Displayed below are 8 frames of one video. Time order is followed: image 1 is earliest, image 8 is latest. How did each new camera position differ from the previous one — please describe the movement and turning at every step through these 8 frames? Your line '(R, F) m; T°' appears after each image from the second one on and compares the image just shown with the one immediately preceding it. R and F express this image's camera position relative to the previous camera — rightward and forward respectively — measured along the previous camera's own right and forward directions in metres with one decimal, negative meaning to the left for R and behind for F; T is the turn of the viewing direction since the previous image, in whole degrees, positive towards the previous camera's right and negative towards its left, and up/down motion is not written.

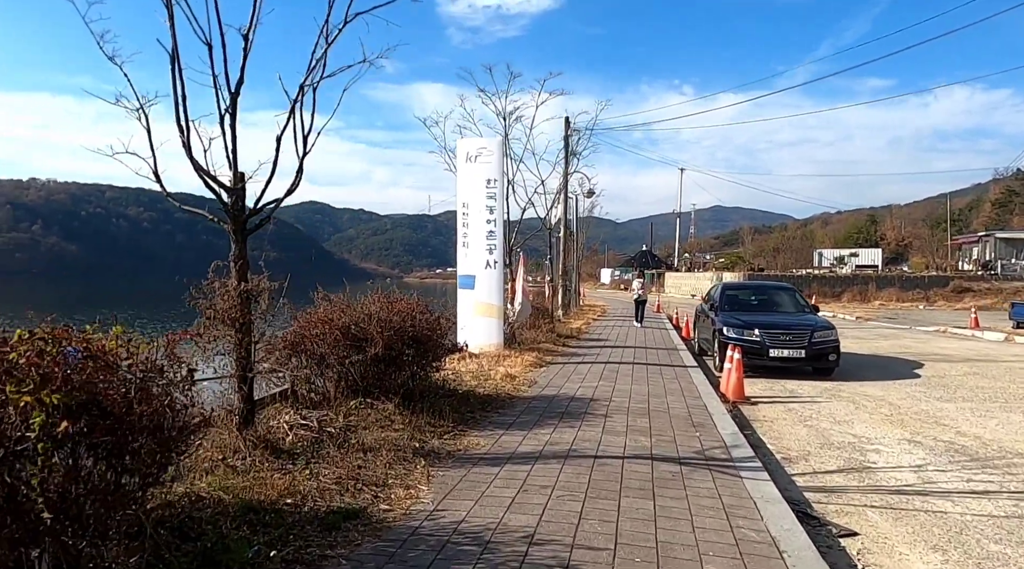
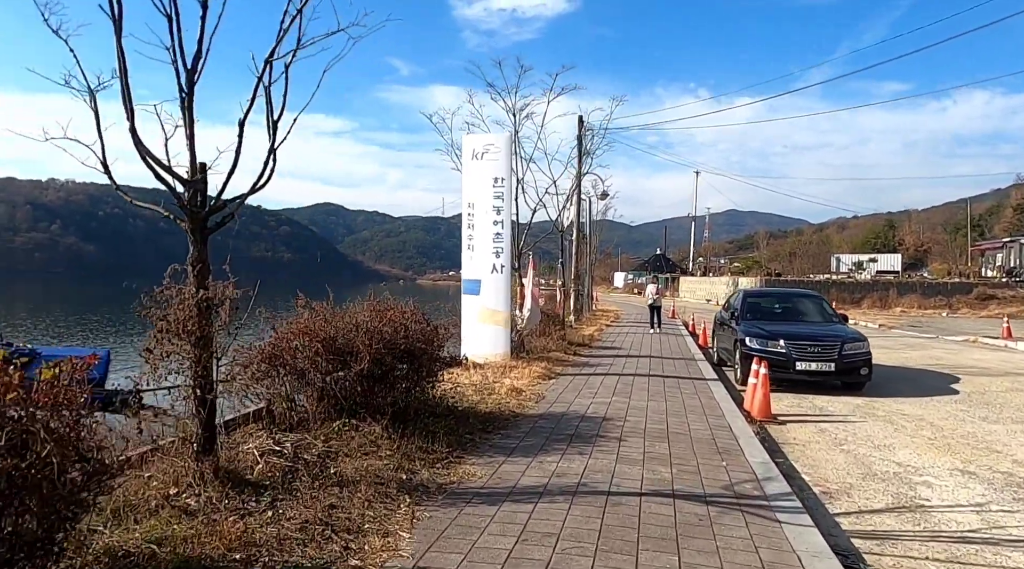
(+0.1, +0.7) m; -1°
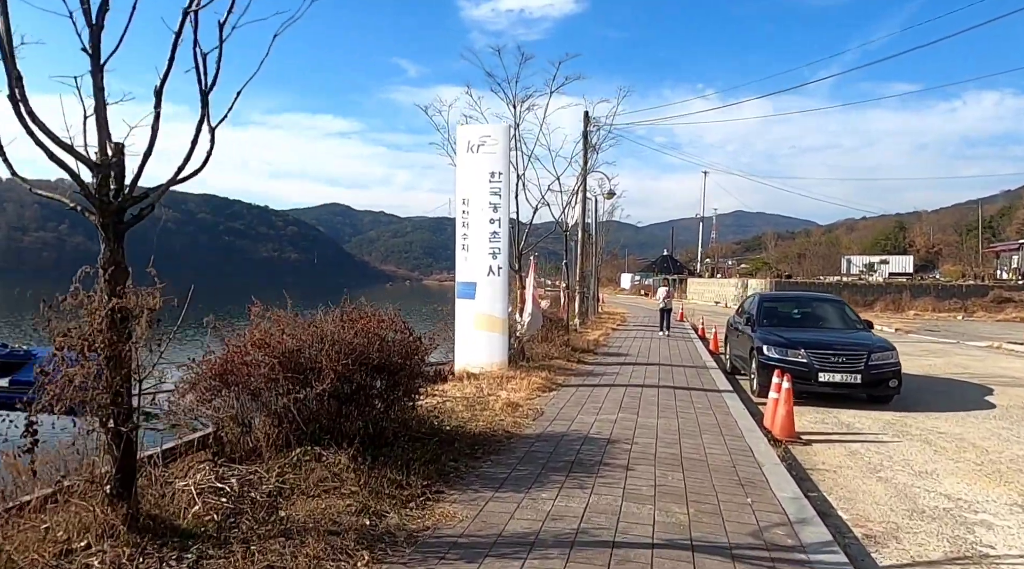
(+0.1, +0.8) m; -1°
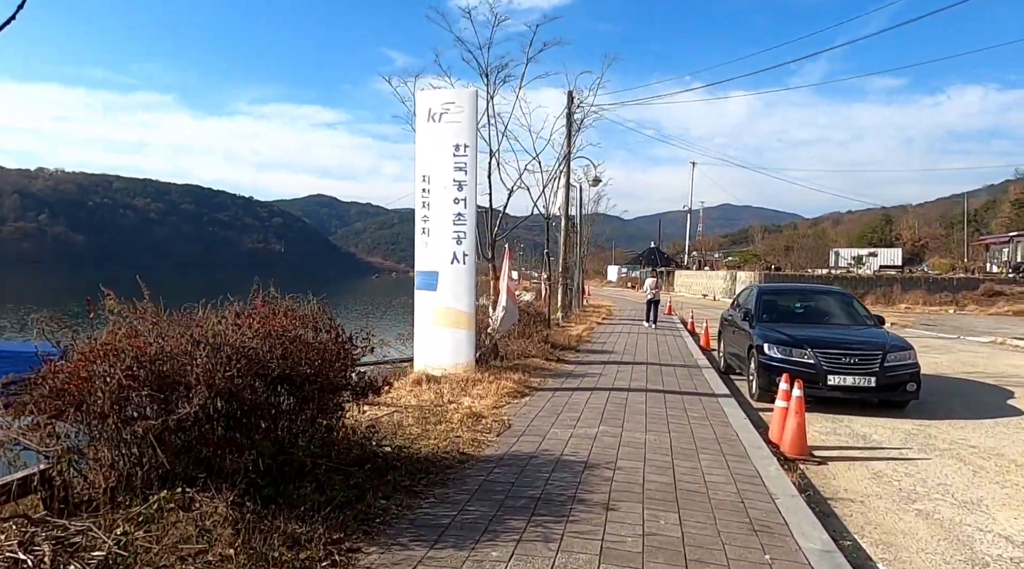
(+0.2, +1.3) m; +1°
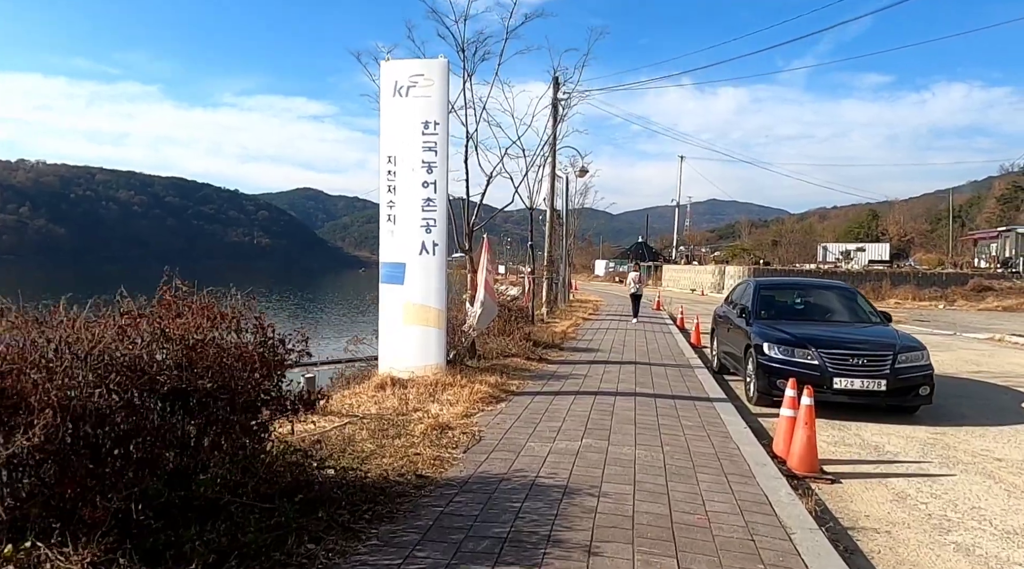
(+0.1, +0.9) m; +1°
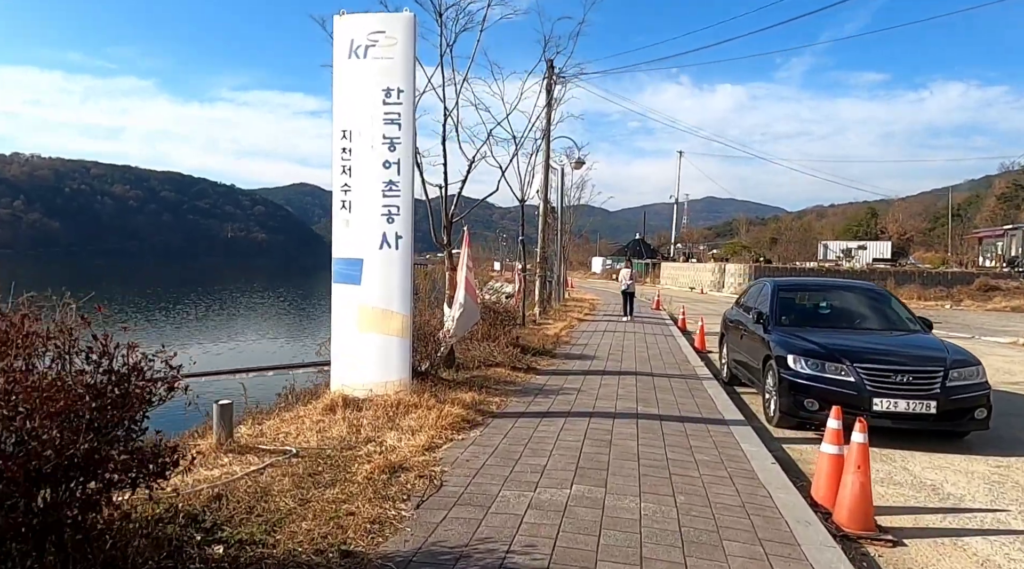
(+0.2, +1.3) m; 0°
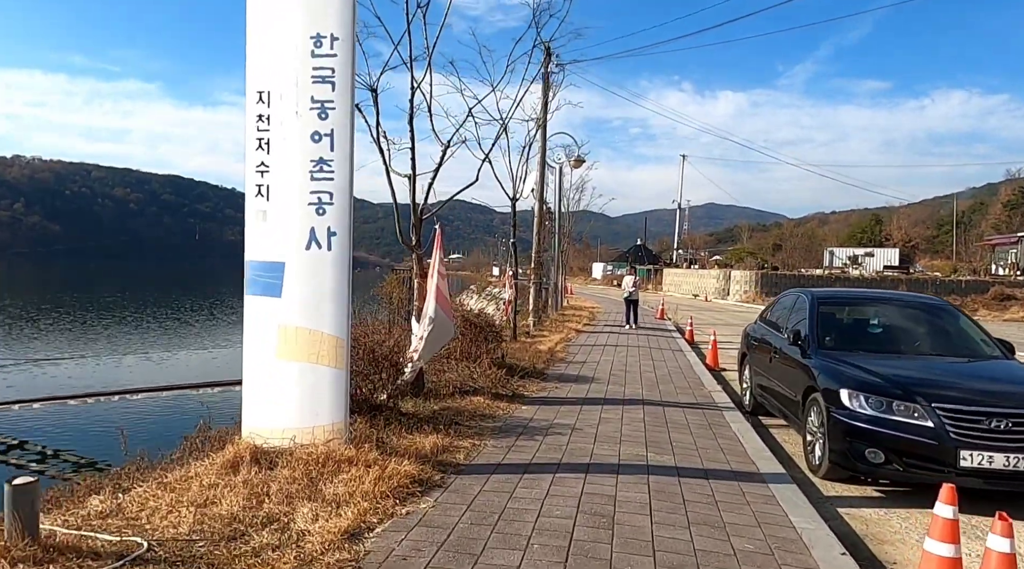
(+0.2, +1.6) m; 0°
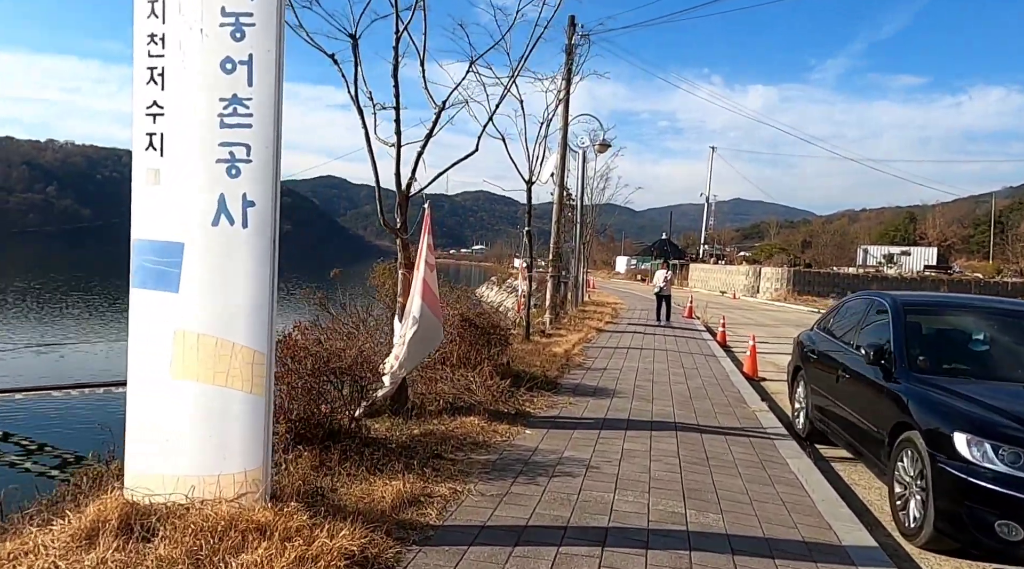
(+0.2, +1.5) m; -2°
